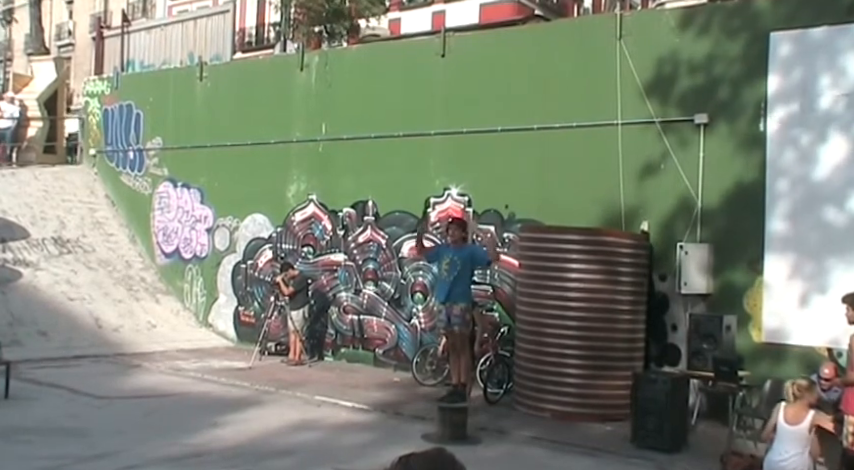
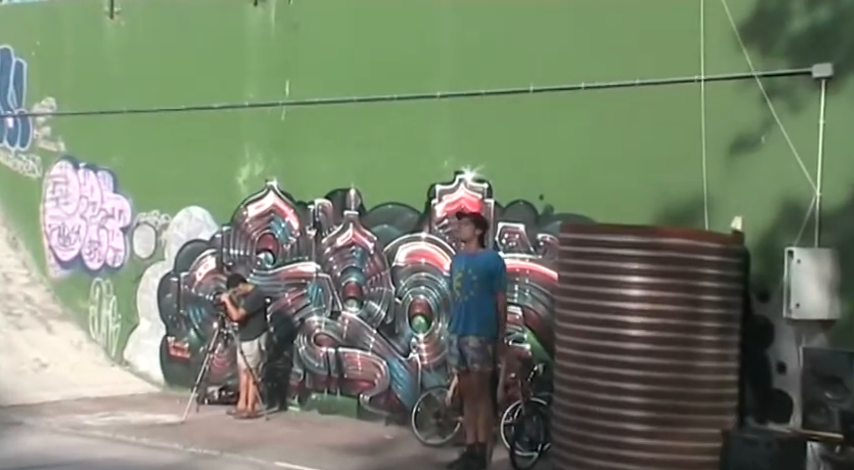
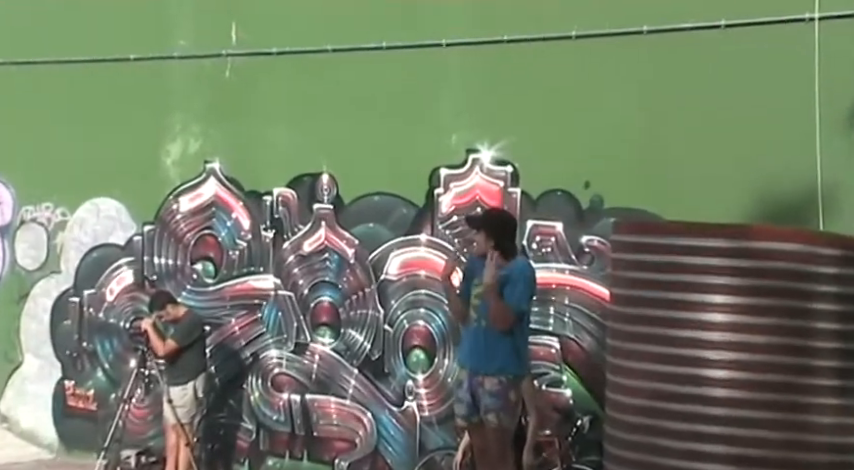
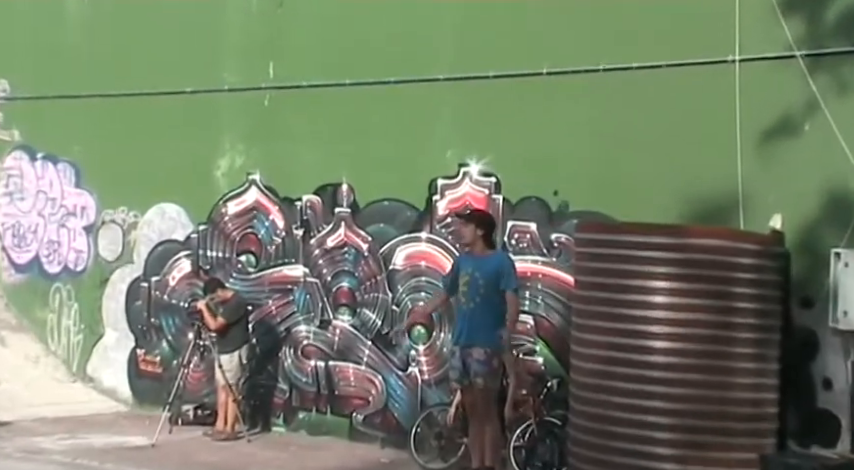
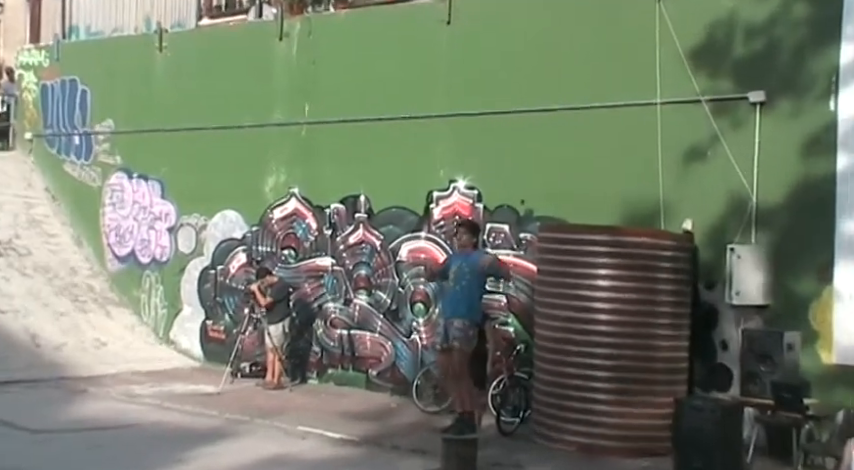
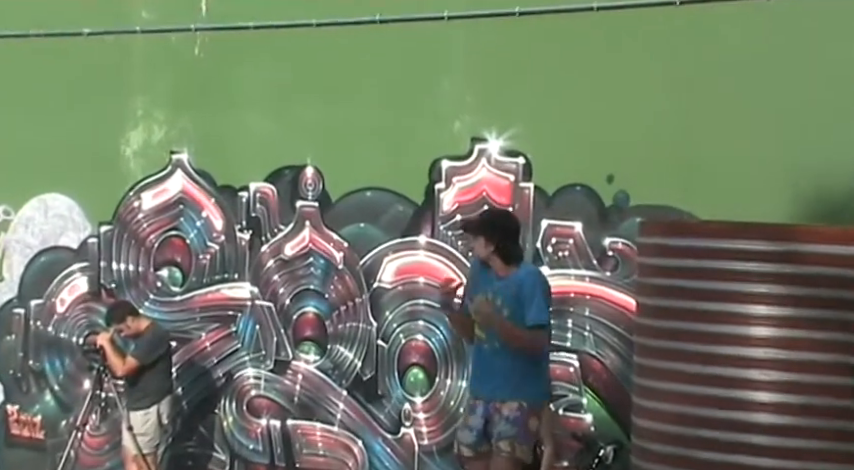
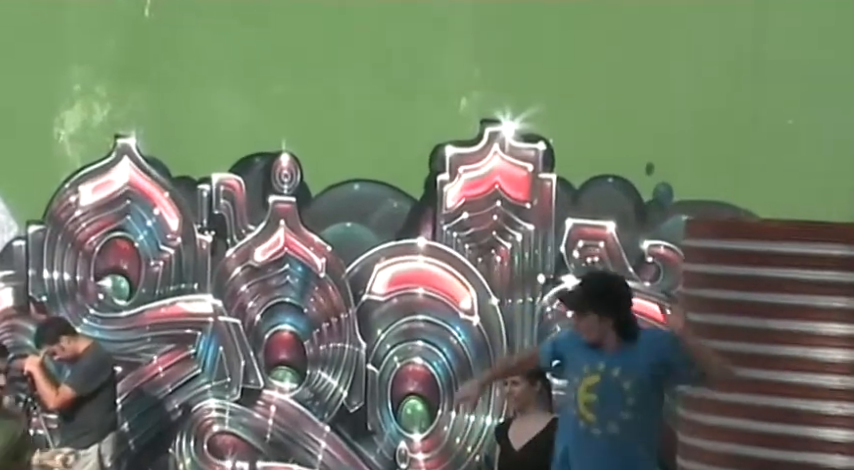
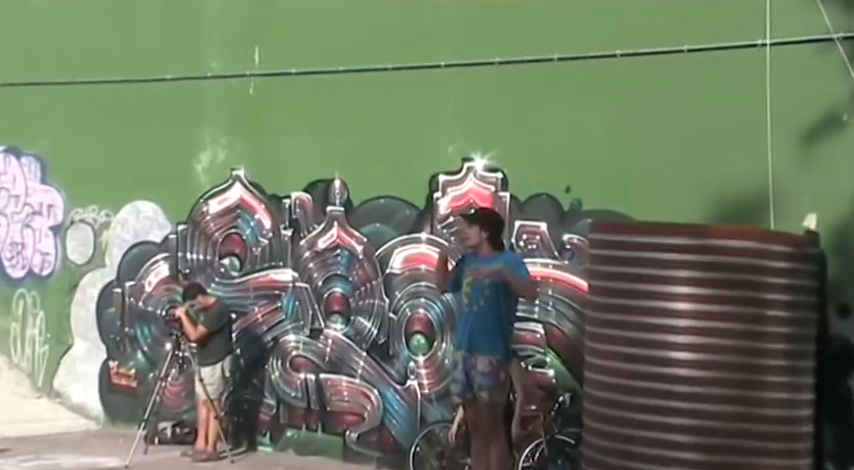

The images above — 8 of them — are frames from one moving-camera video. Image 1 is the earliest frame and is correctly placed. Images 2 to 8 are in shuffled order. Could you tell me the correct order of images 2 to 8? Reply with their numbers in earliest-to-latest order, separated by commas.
5, 2, 4, 8, 3, 6, 7
